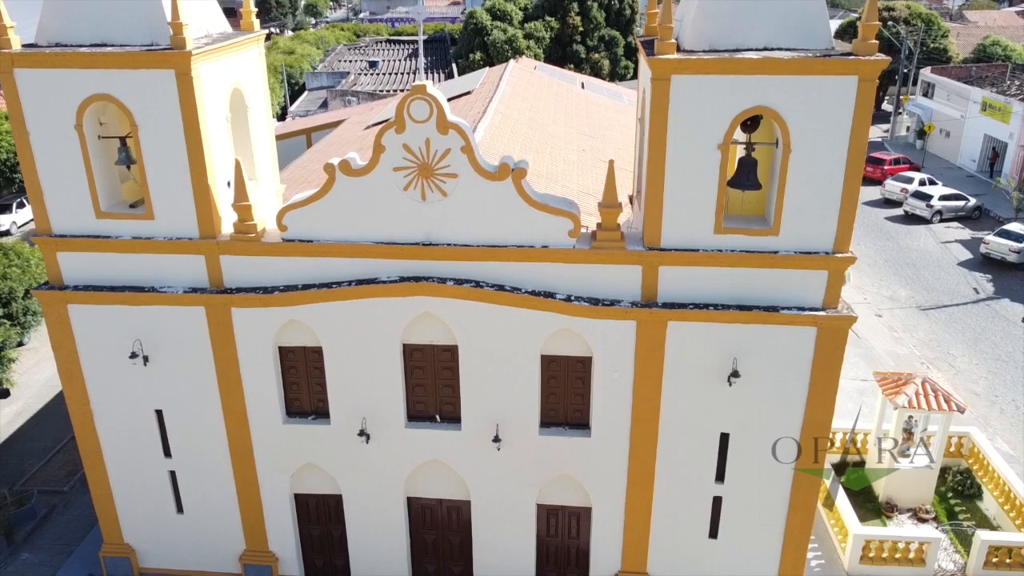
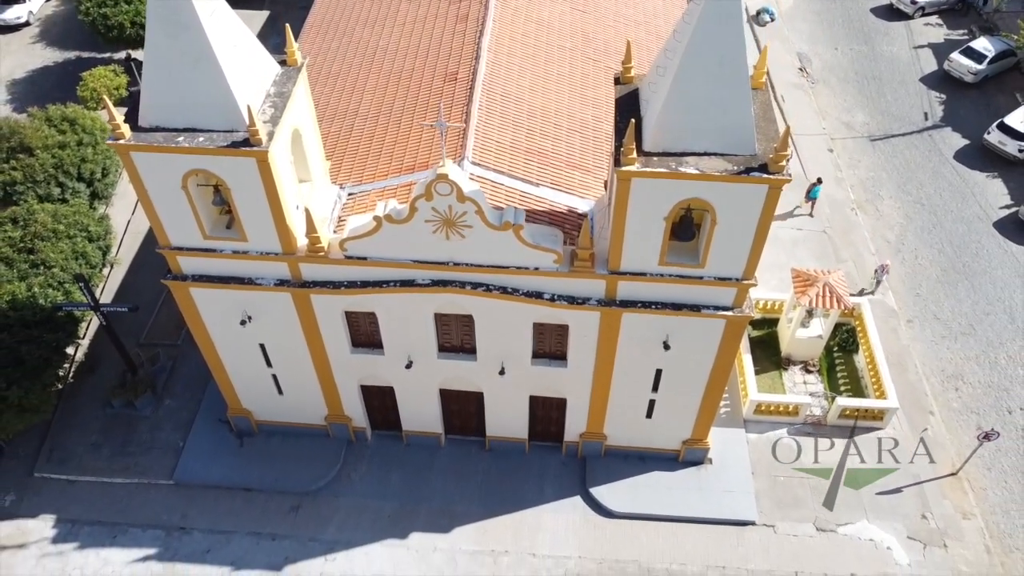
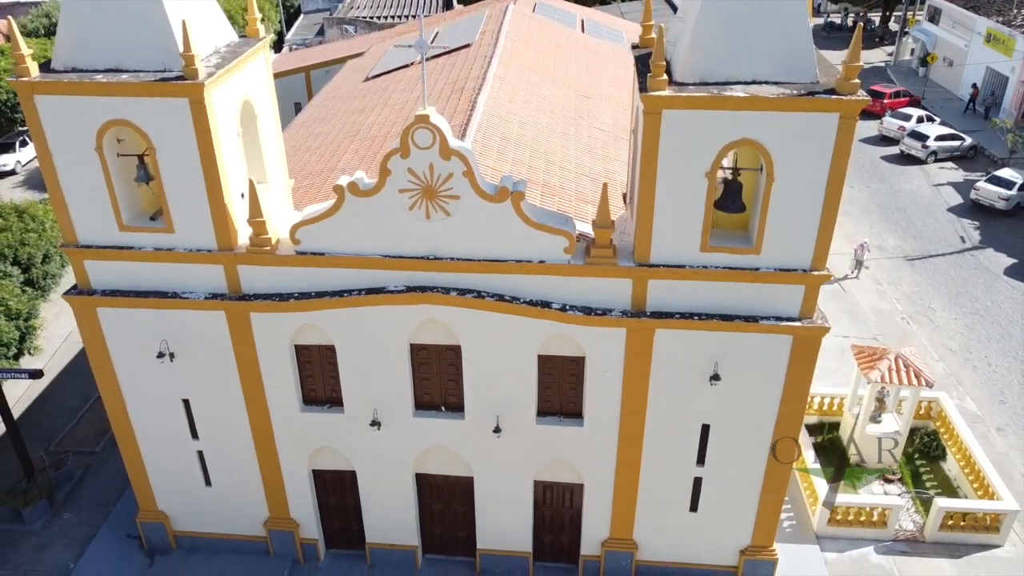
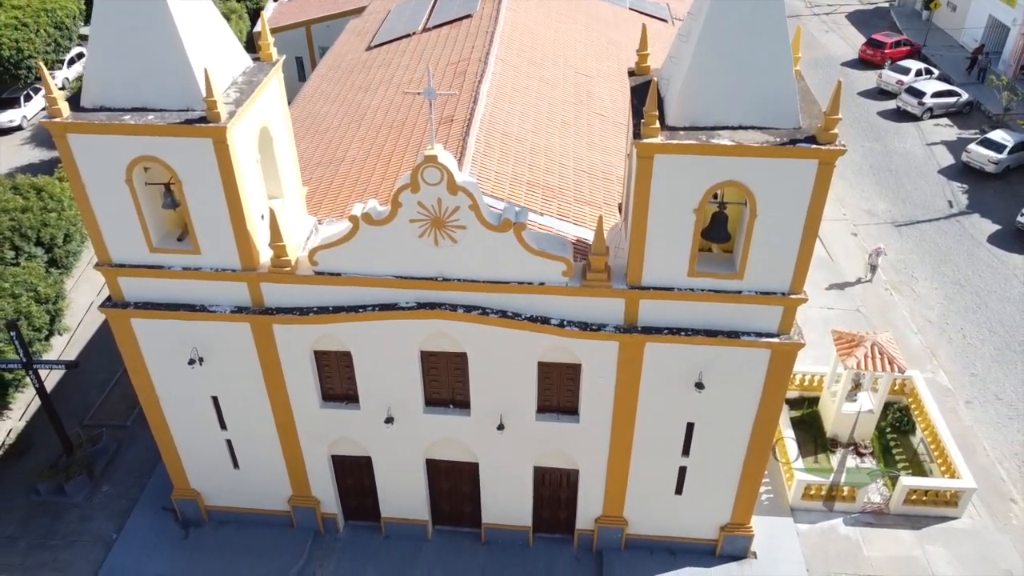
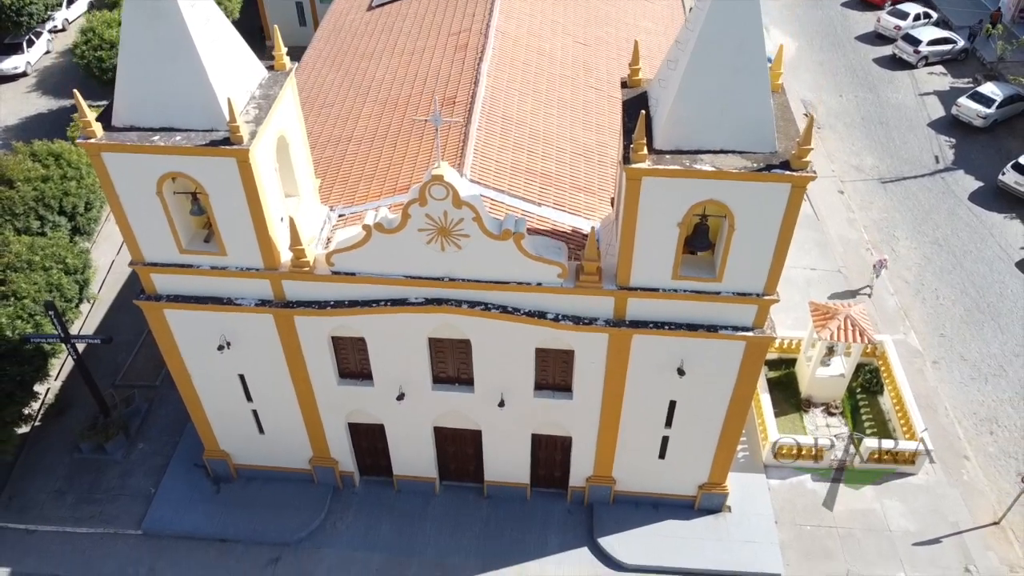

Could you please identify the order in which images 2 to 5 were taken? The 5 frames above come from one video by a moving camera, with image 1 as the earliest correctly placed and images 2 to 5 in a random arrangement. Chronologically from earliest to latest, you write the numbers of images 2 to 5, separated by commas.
3, 4, 5, 2
